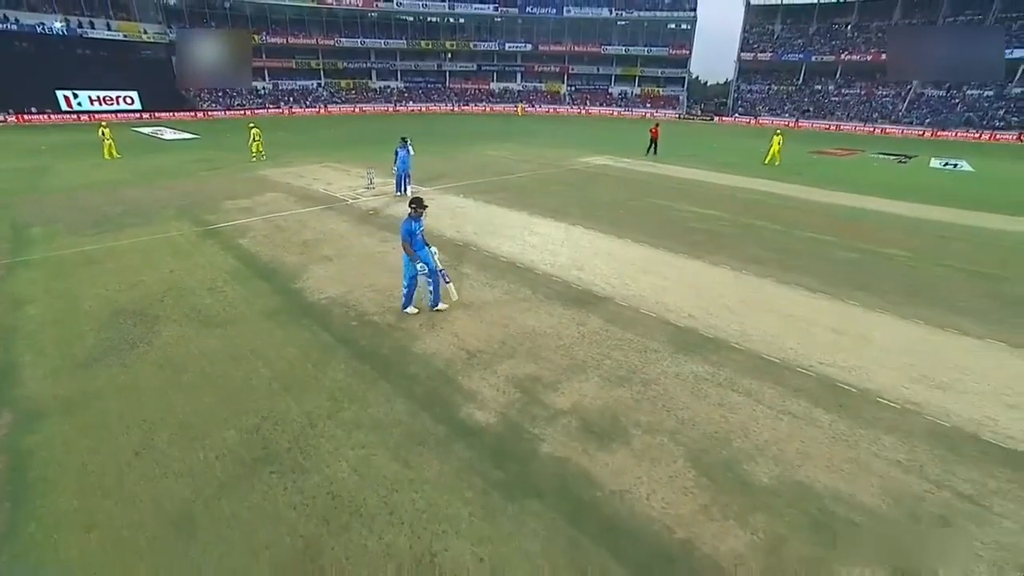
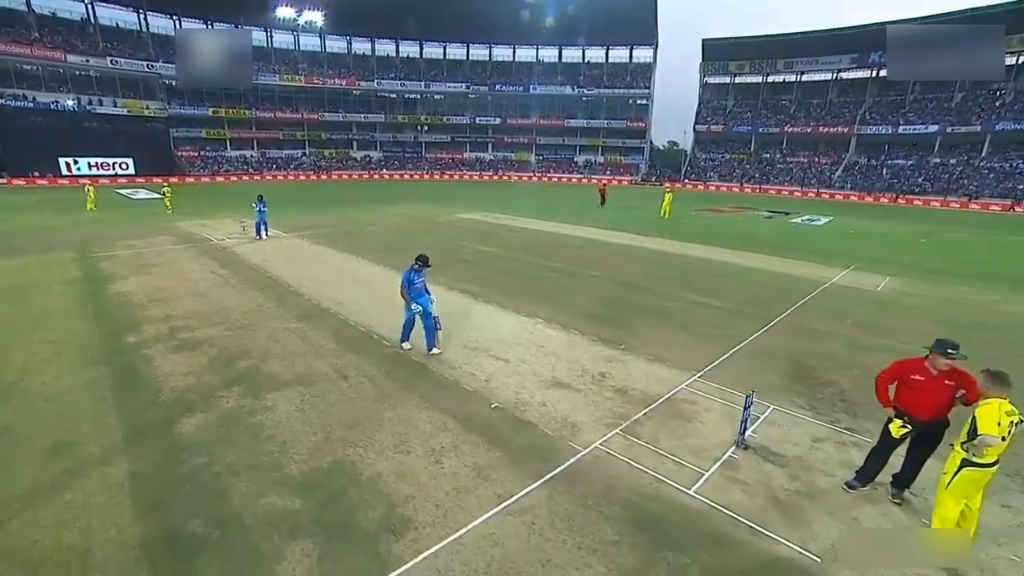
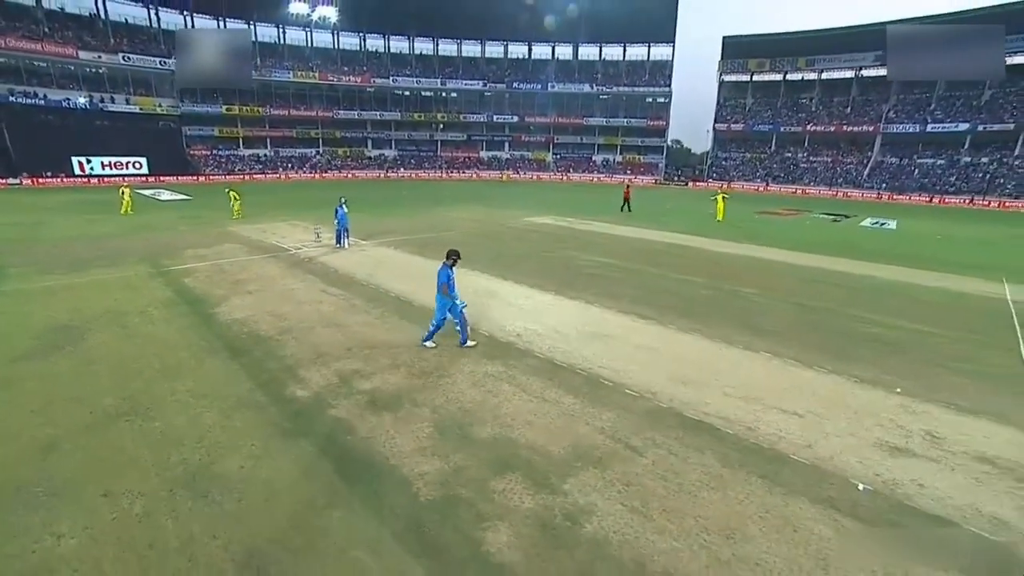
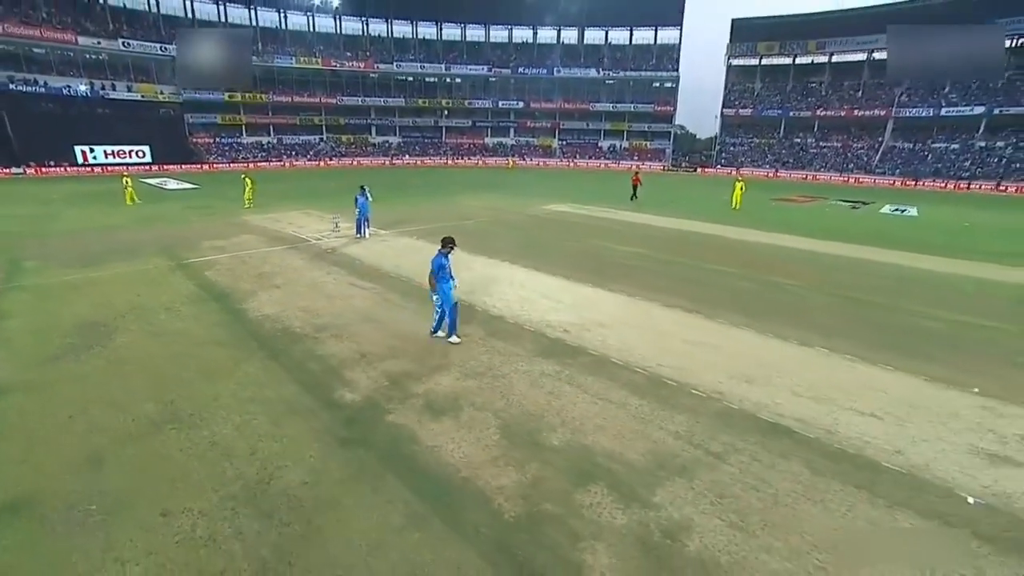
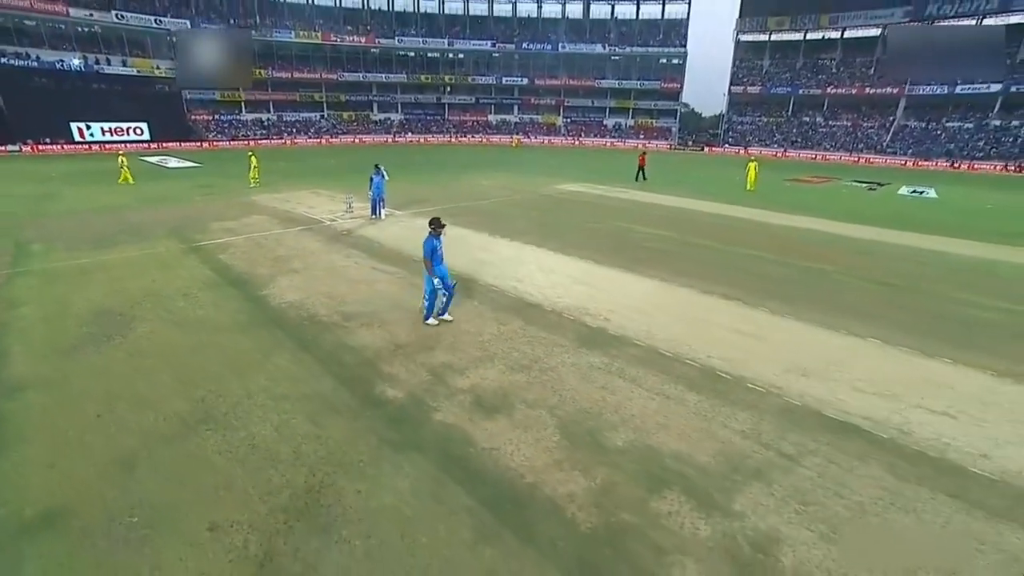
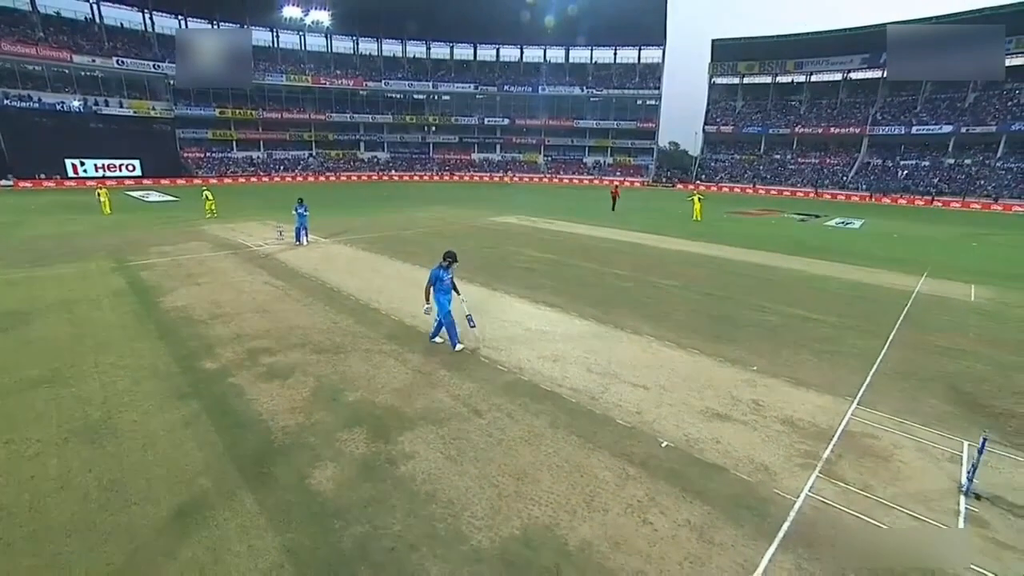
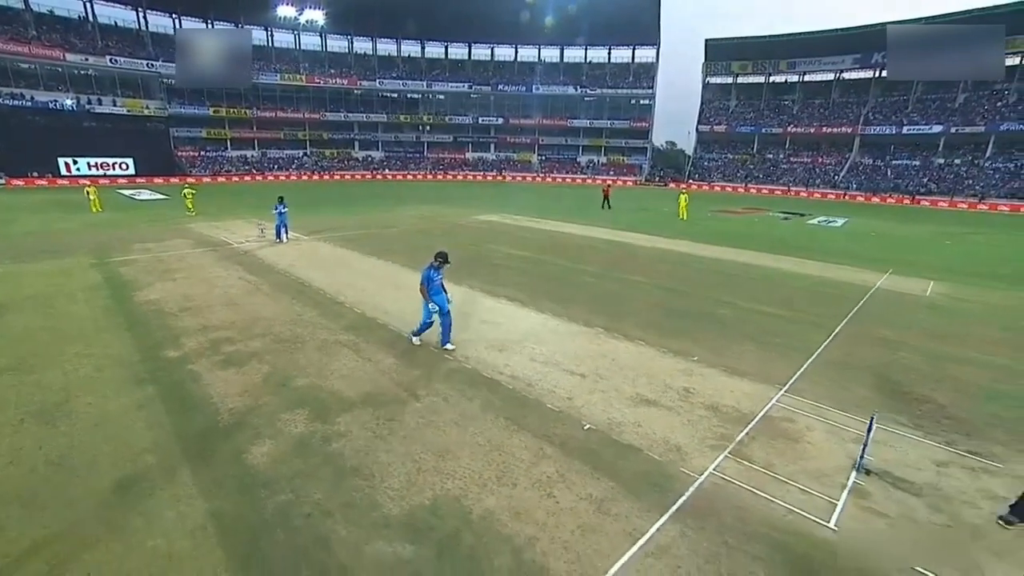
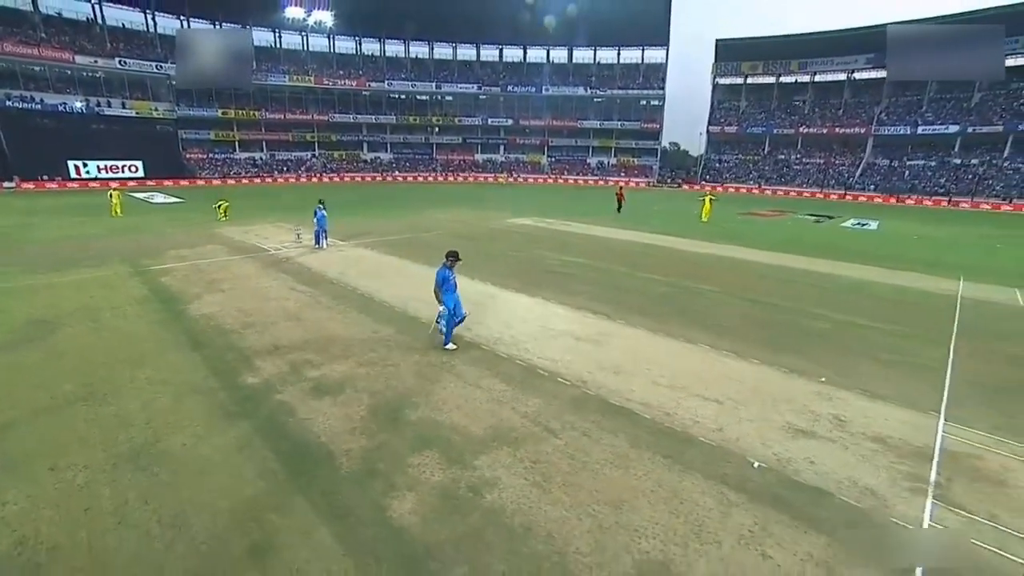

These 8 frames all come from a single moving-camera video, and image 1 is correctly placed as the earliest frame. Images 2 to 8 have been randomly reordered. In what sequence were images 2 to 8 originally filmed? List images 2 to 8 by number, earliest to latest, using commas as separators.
5, 4, 3, 8, 6, 7, 2
